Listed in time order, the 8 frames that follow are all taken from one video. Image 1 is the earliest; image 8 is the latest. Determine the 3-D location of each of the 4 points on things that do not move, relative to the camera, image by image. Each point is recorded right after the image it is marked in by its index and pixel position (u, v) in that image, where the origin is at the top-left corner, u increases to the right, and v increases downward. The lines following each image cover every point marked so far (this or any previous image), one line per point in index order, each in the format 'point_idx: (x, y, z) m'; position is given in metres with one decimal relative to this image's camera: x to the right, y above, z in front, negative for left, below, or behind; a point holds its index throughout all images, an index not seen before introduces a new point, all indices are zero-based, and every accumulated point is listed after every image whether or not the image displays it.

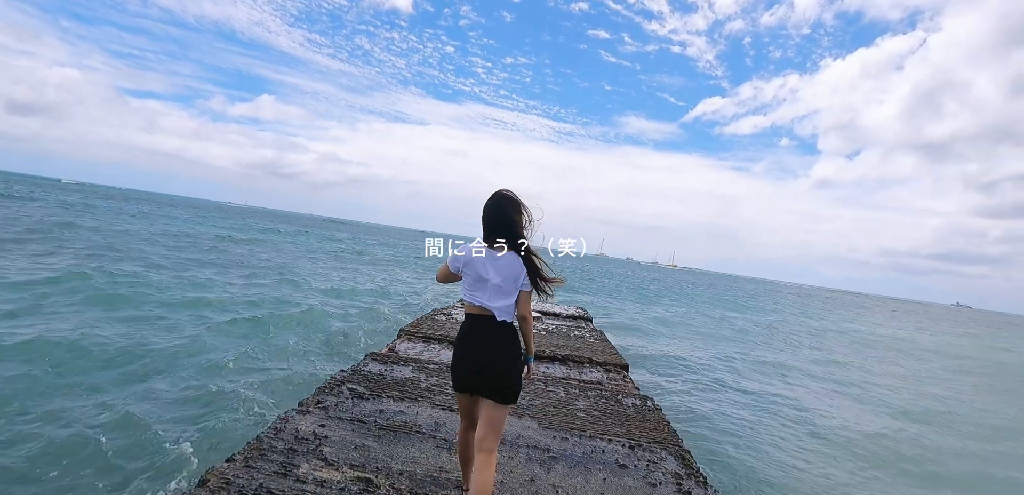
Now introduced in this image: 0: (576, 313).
0: (+1.4, -1.4, +9.6) m
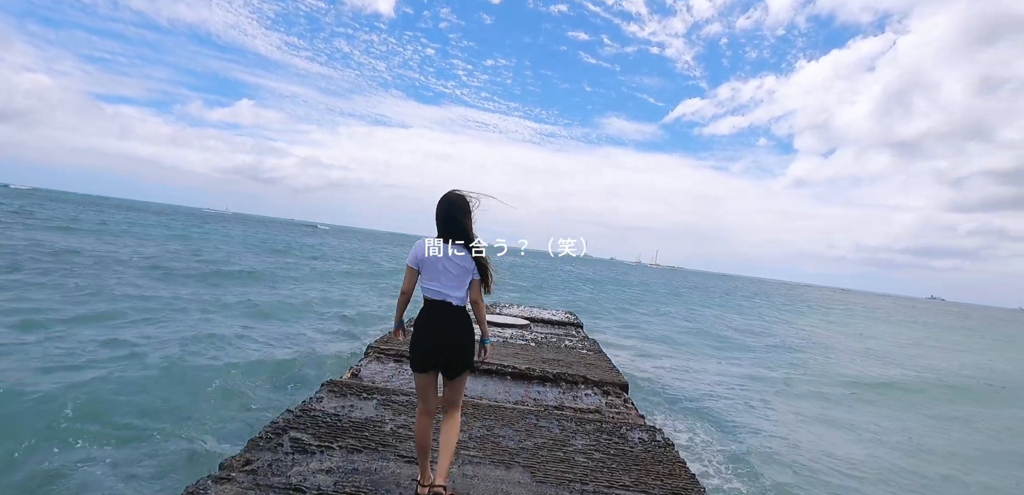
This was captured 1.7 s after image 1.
0: (+1.1, -1.4, +9.1) m
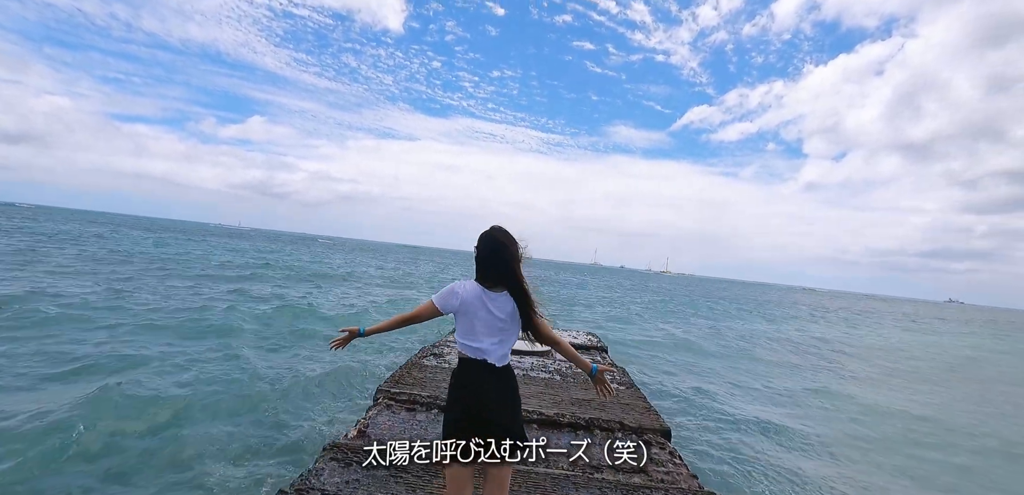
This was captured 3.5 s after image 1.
0: (+1.4, -1.8, +8.5) m
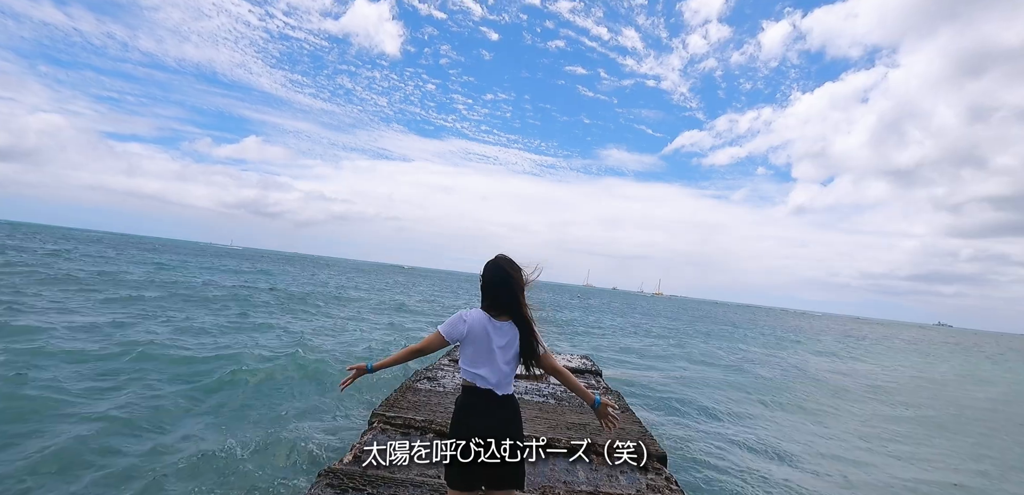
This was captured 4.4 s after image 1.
0: (+1.3, -2.2, +8.5) m
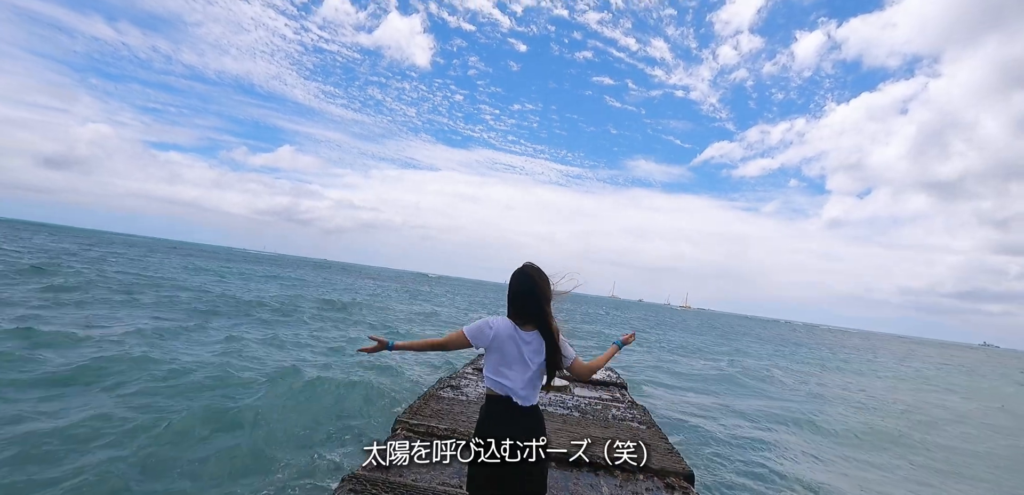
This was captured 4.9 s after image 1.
0: (+1.7, -2.4, +8.3) m
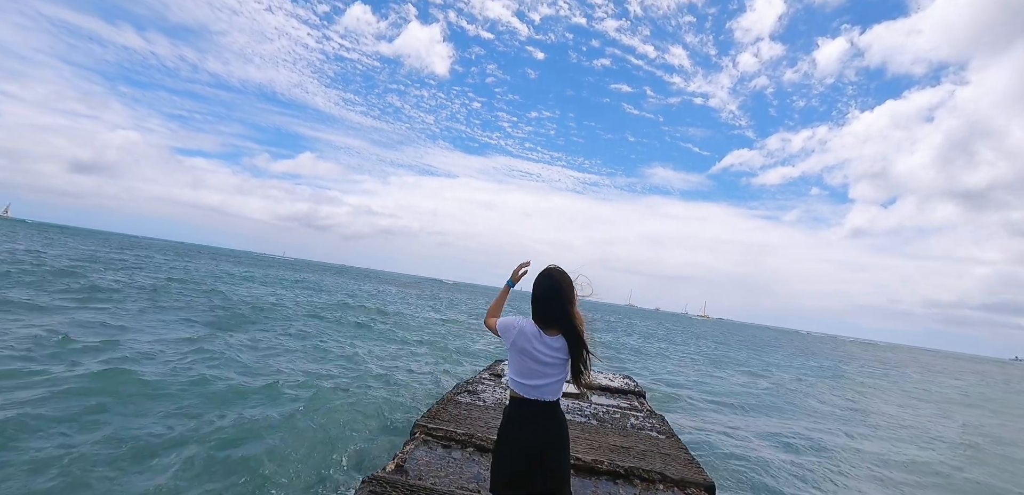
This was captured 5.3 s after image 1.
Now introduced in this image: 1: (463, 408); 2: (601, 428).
0: (+2.0, -2.4, +8.1) m
1: (-0.6, -2.1, +6.1) m
2: (+1.1, -2.0, +5.2) m
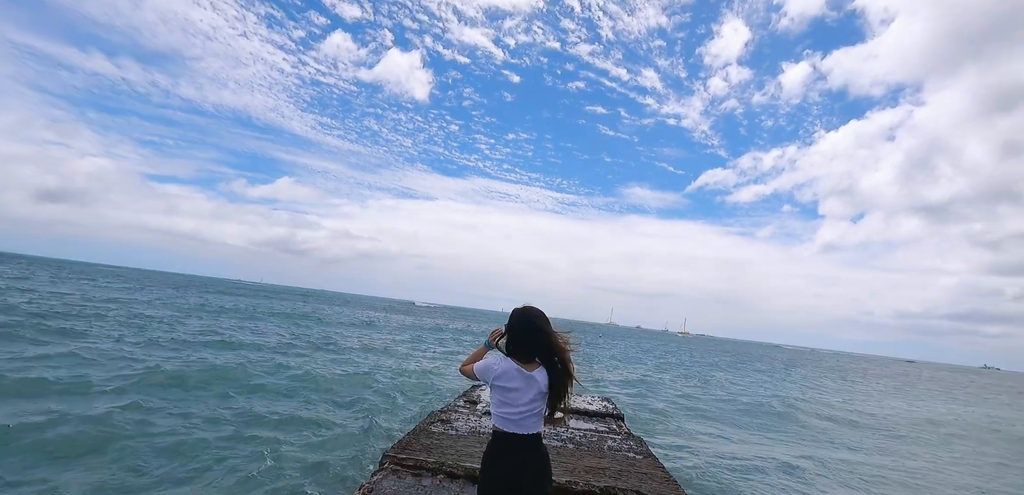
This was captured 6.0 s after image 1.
0: (+1.6, -2.8, +7.7) m
1: (-1.0, -2.5, +5.6) m
2: (+0.8, -2.3, +4.8) m
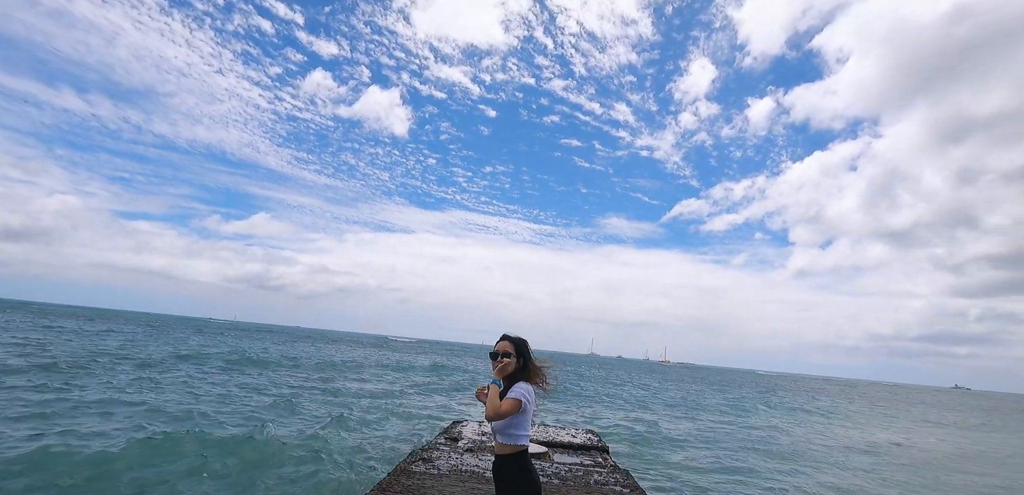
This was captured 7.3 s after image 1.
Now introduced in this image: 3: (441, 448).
0: (+1.2, -3.4, +7.1) m
1: (-1.3, -2.9, +4.9) m
2: (+0.4, -2.7, +4.2) m
3: (-1.3, -3.5, +7.1) m
